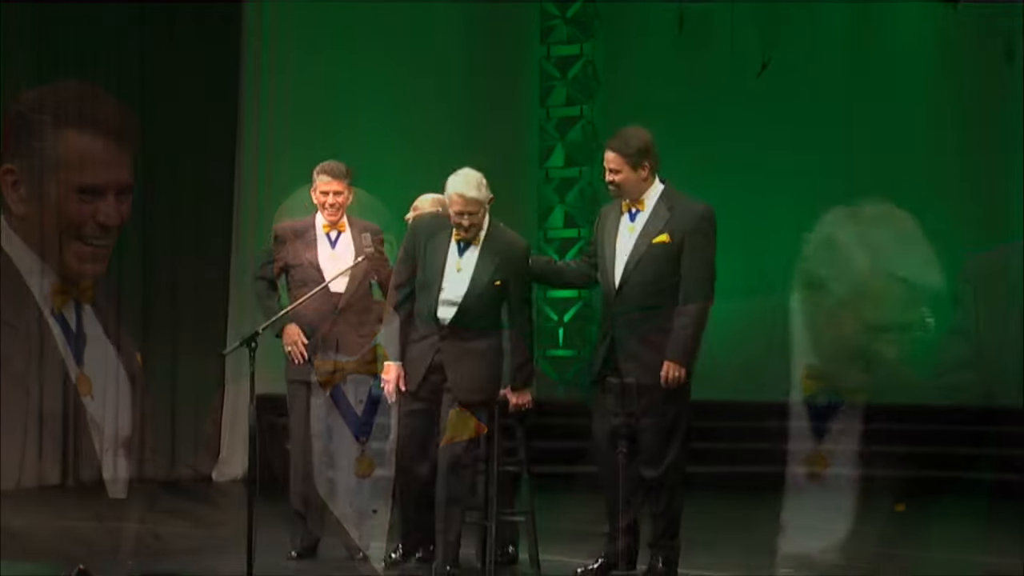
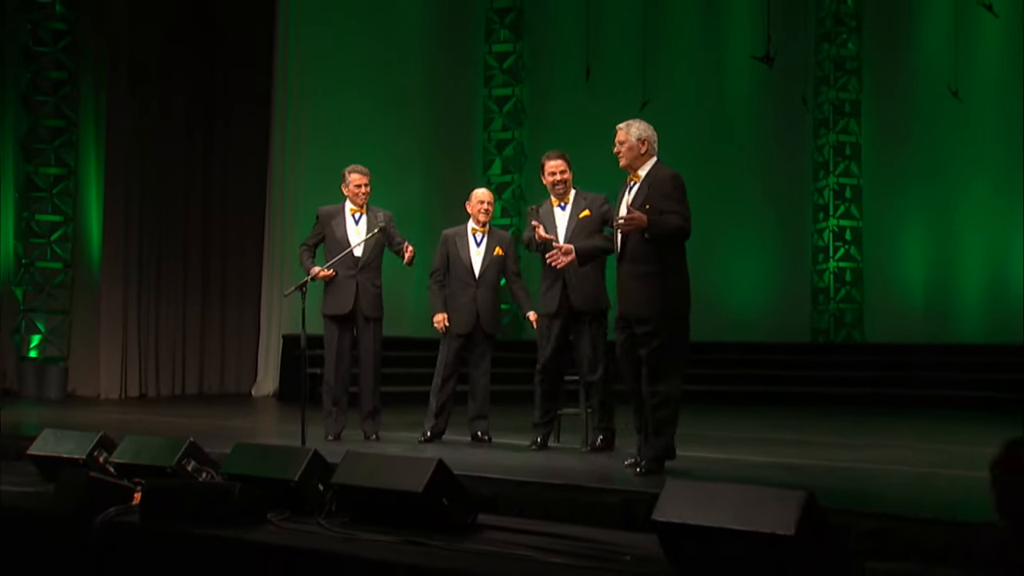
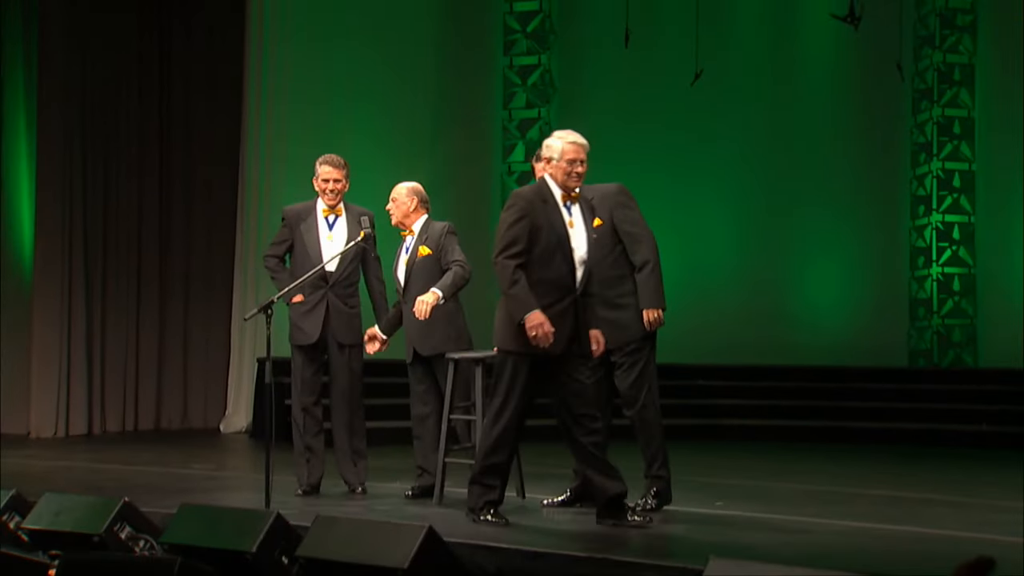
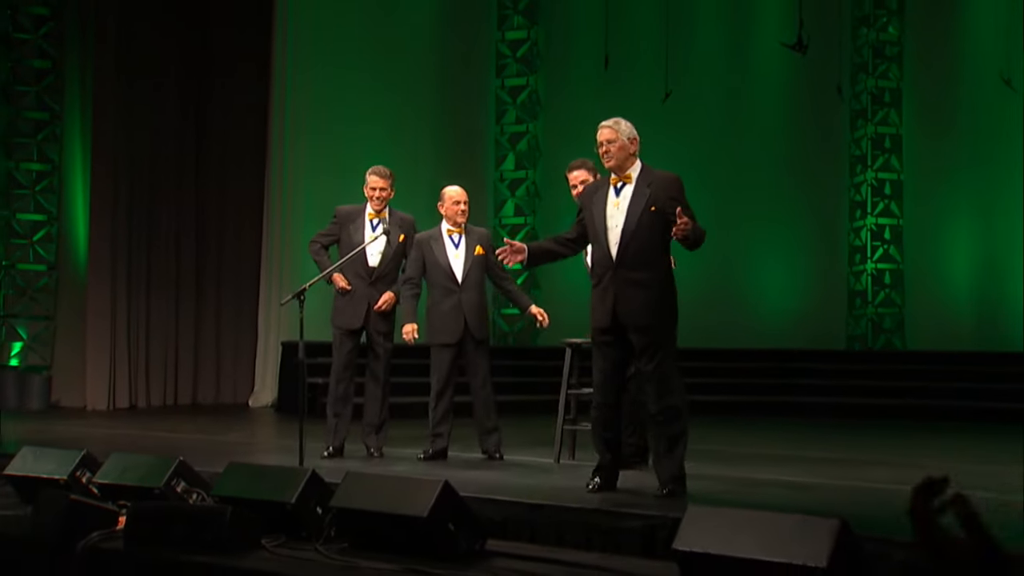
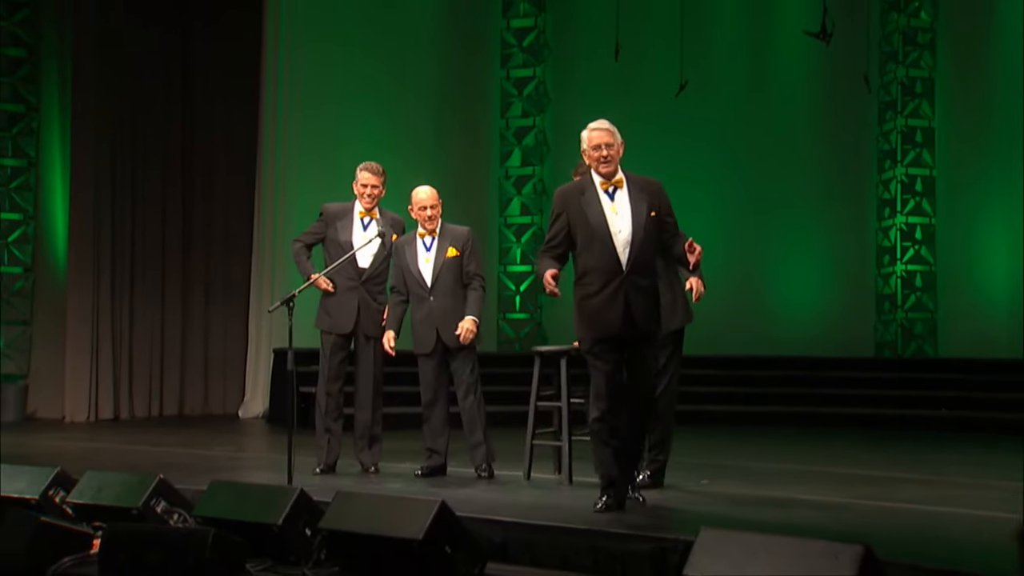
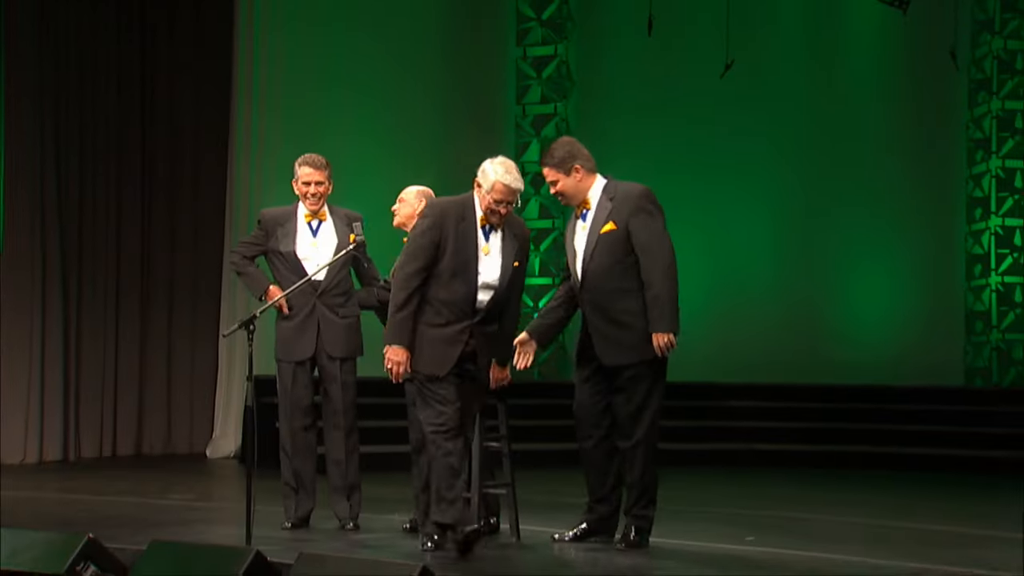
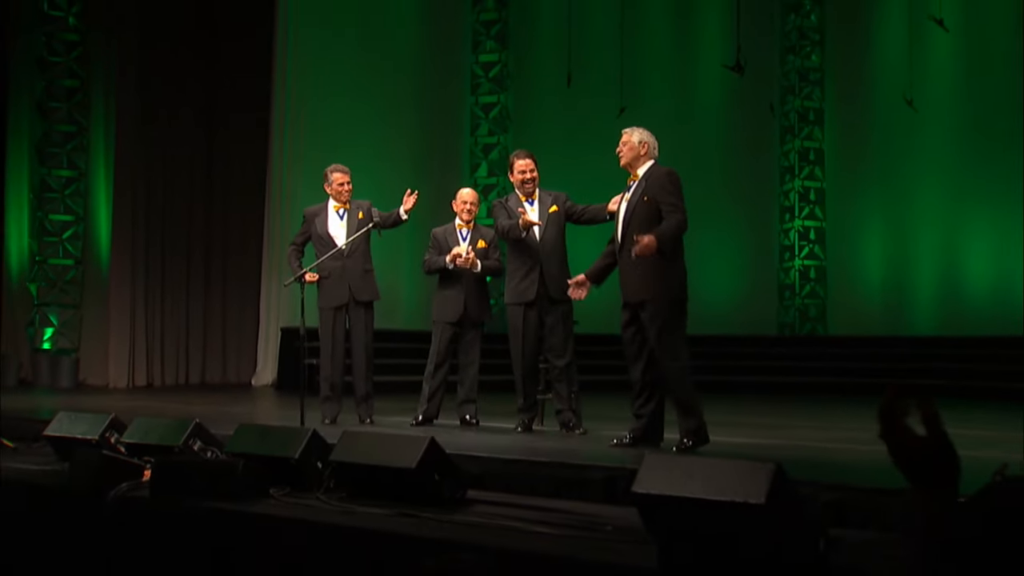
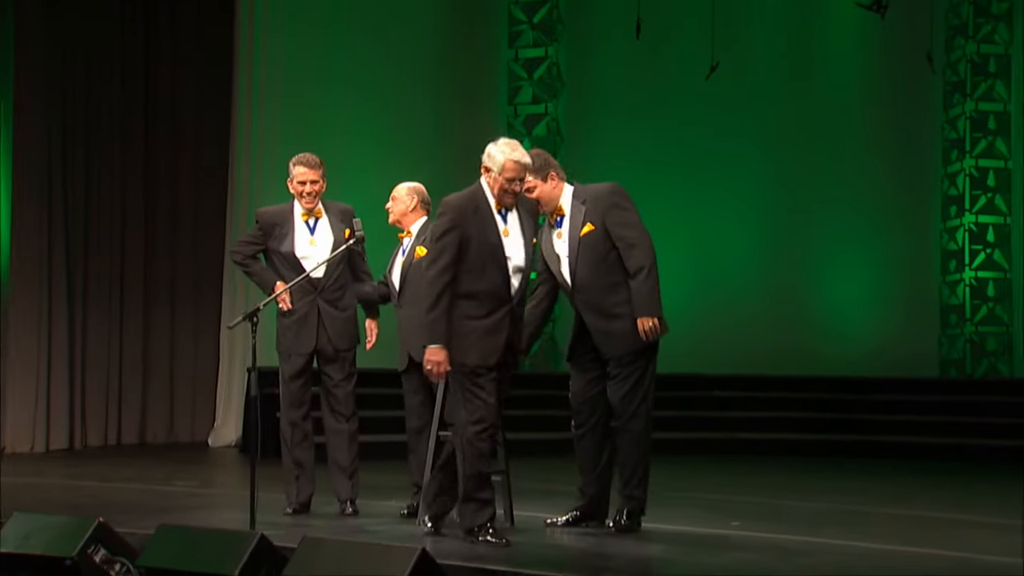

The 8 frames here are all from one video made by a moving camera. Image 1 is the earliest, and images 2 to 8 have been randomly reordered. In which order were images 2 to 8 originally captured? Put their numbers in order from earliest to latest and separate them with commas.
6, 8, 3, 5, 4, 2, 7
